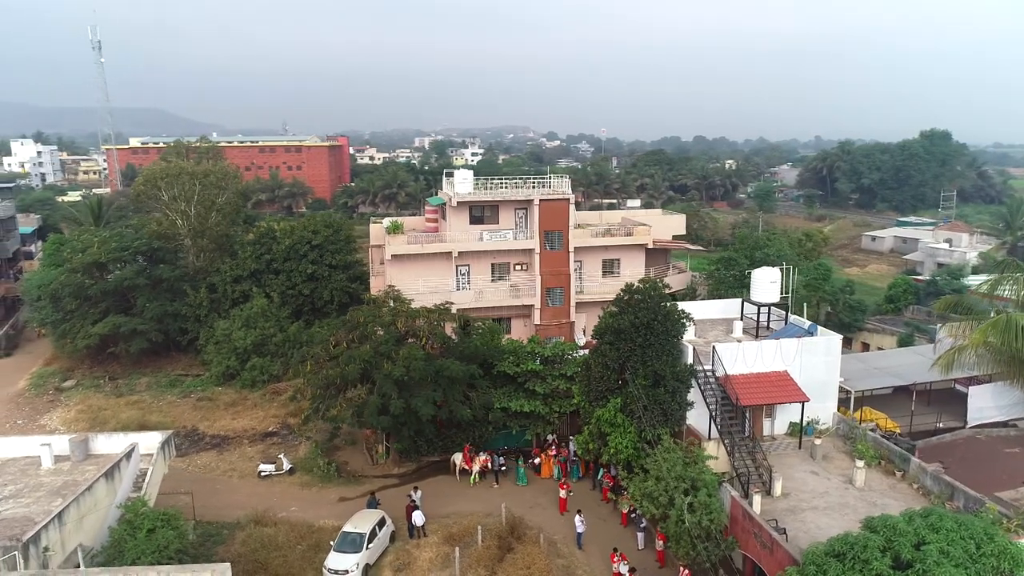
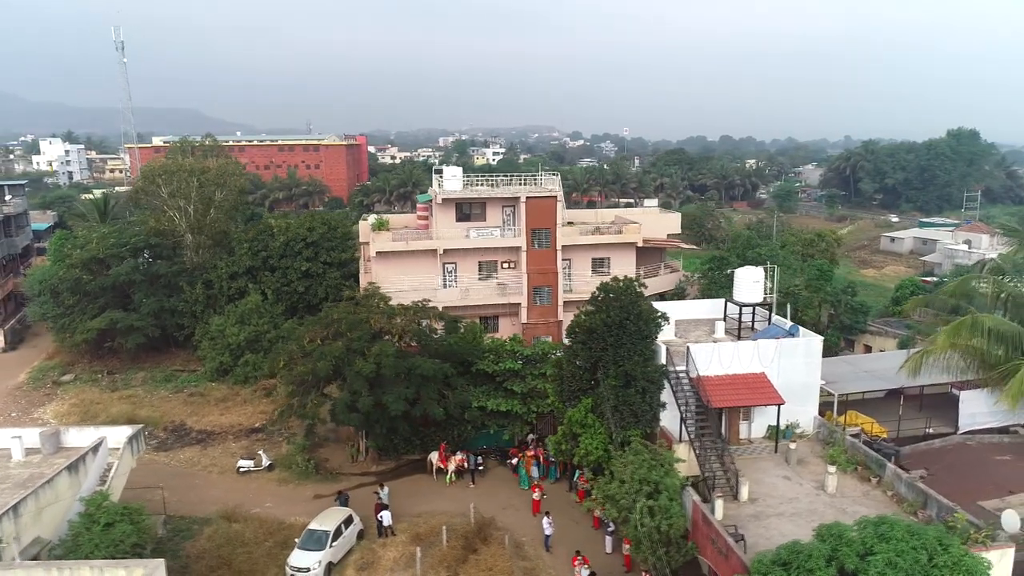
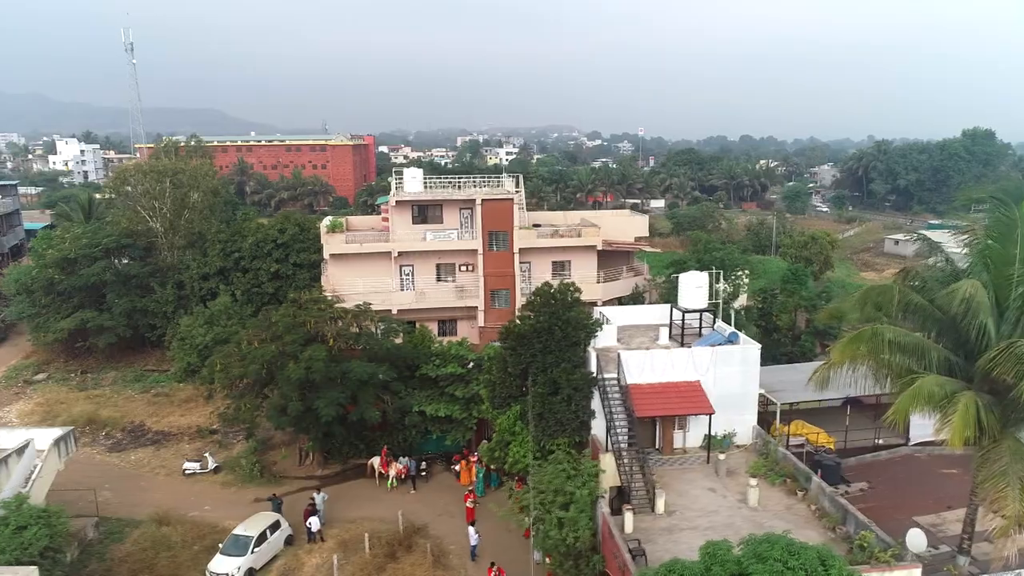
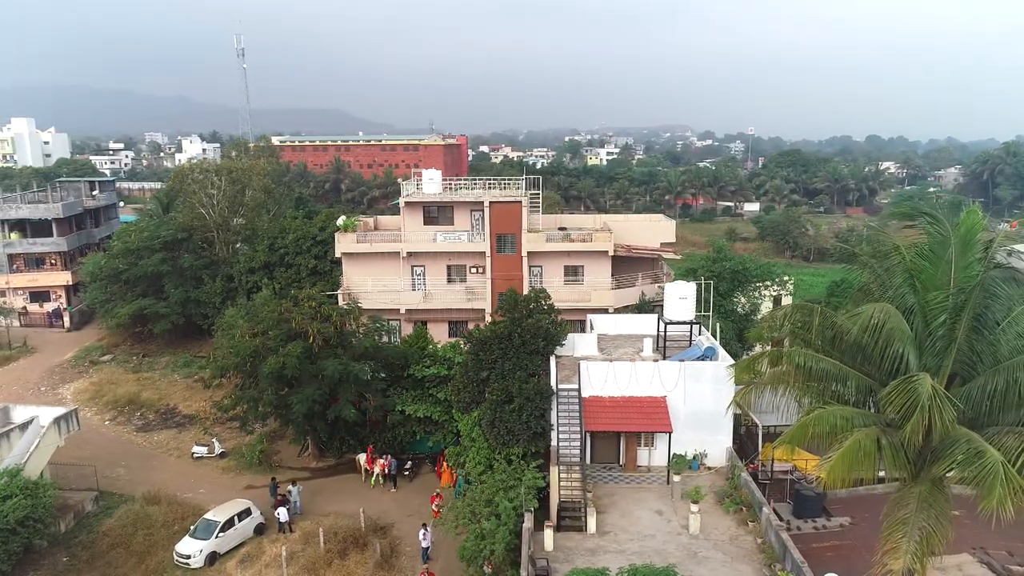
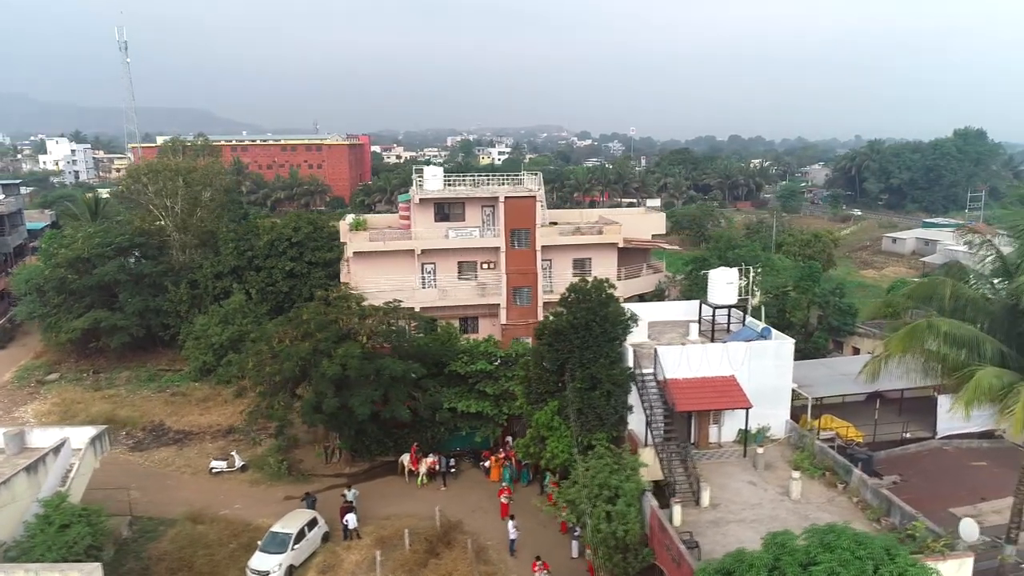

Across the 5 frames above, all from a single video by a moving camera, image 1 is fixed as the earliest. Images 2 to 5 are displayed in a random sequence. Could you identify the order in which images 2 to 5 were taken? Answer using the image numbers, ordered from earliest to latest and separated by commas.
2, 5, 3, 4
